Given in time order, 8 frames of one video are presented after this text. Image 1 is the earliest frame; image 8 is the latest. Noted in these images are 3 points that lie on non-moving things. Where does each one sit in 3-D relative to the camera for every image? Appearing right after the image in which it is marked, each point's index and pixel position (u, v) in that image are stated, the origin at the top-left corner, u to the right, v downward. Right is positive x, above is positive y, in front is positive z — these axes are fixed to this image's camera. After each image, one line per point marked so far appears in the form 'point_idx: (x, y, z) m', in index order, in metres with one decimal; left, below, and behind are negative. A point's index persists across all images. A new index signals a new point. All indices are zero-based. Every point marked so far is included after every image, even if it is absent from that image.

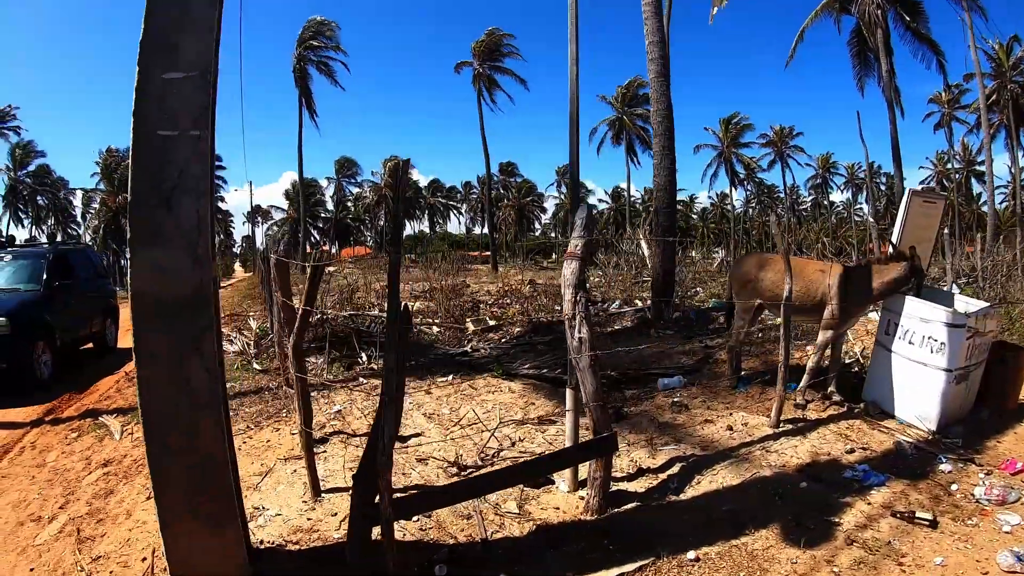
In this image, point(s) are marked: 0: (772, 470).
0: (+2.1, -1.5, +4.2) m
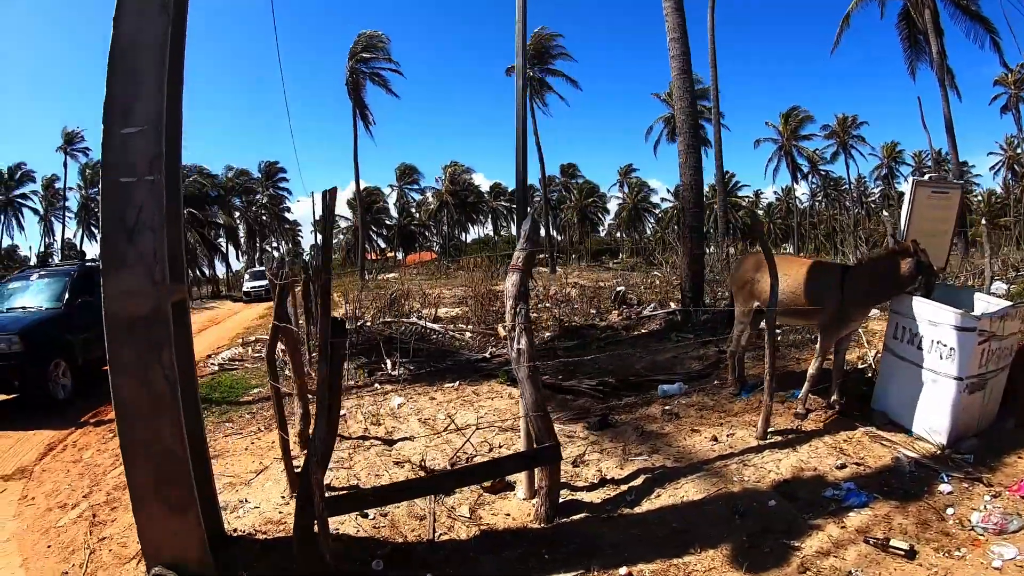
0: (+1.7, -1.5, +4.0) m
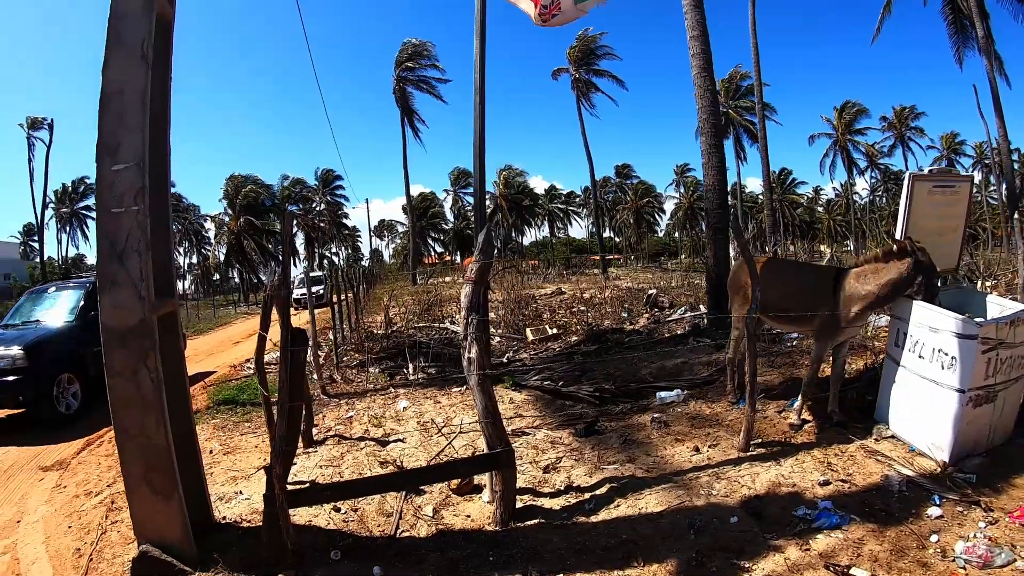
0: (+1.4, -1.6, +3.9) m
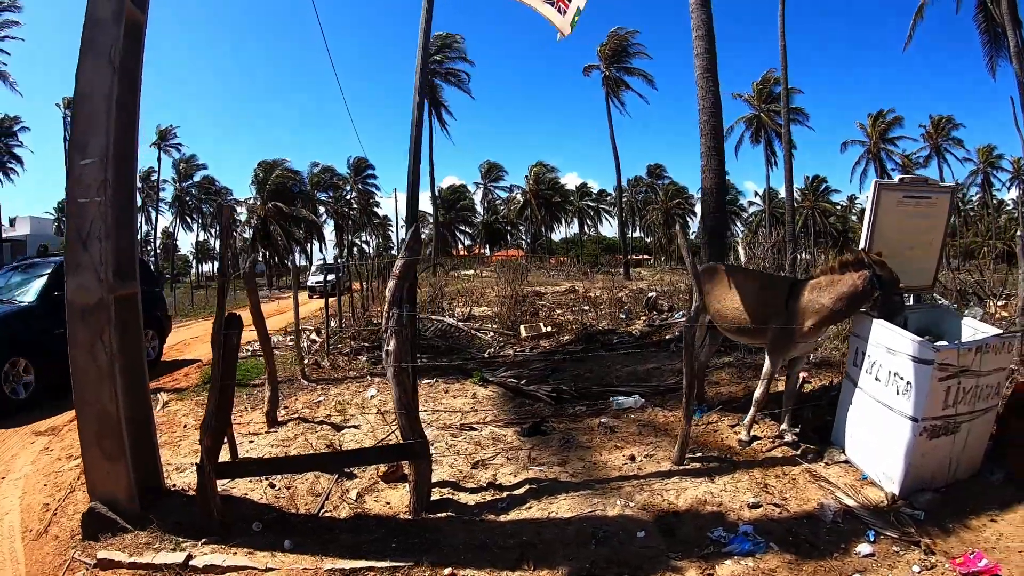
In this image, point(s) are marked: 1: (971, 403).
0: (+0.8, -1.6, +3.9) m
1: (+3.8, -0.9, +4.3) m
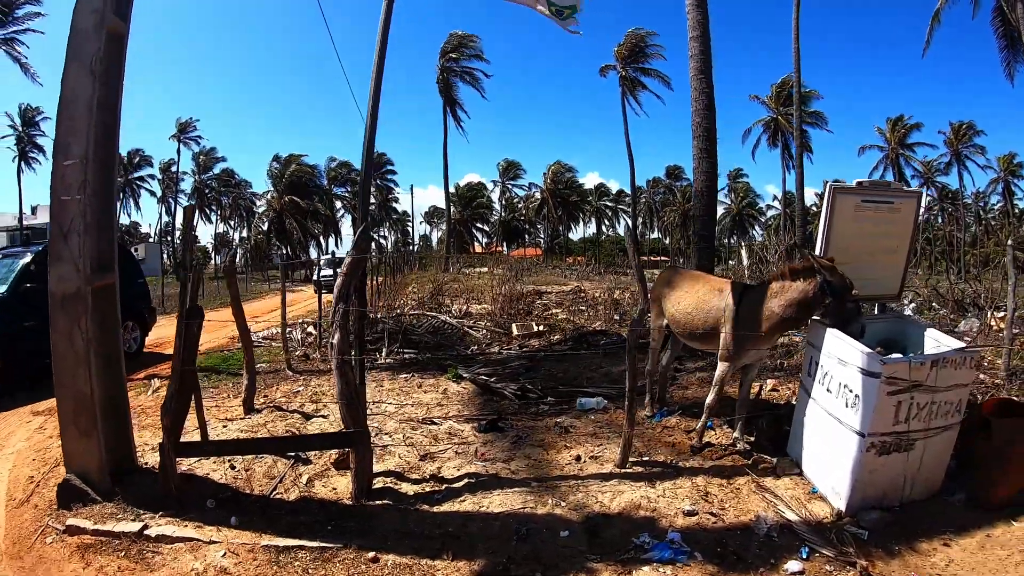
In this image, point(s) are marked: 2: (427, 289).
0: (+0.3, -1.7, +4.0) m
1: (+3.3, -1.0, +4.2) m
2: (-1.9, 0.0, +11.9) m
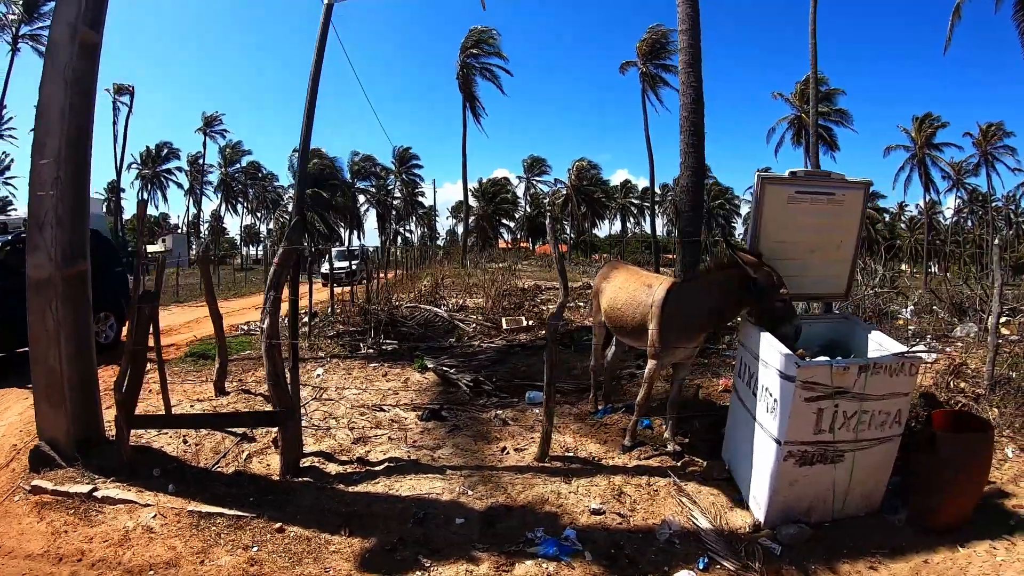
0: (-0.4, -1.6, +4.1) m
1: (+2.6, -1.1, +4.0) m
2: (-1.9, +0.1, +12.1) m
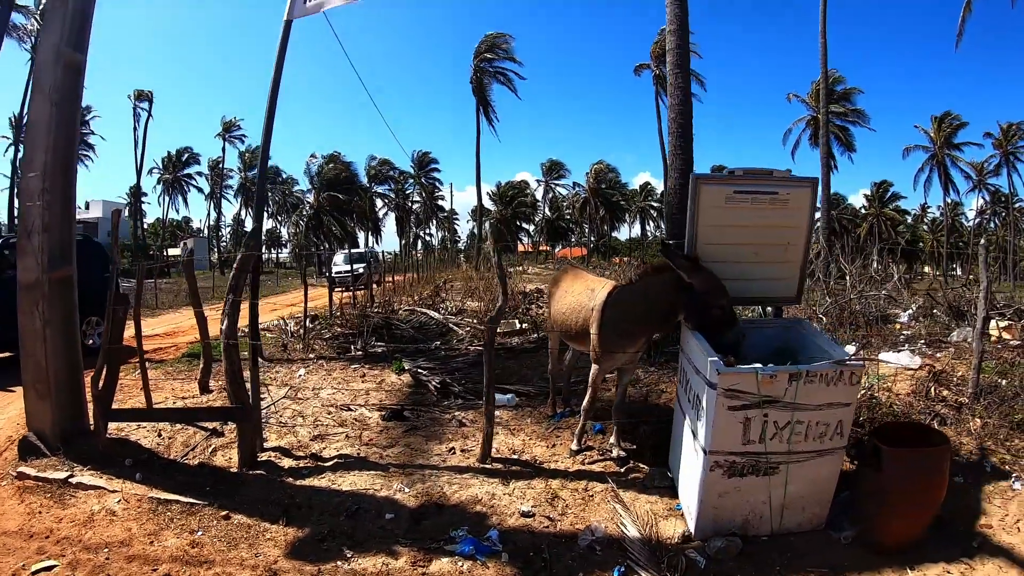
0: (-1.0, -1.7, +4.3) m
1: (+2.1, -1.1, +4.0) m
2: (-1.8, +0.1, +12.4) m
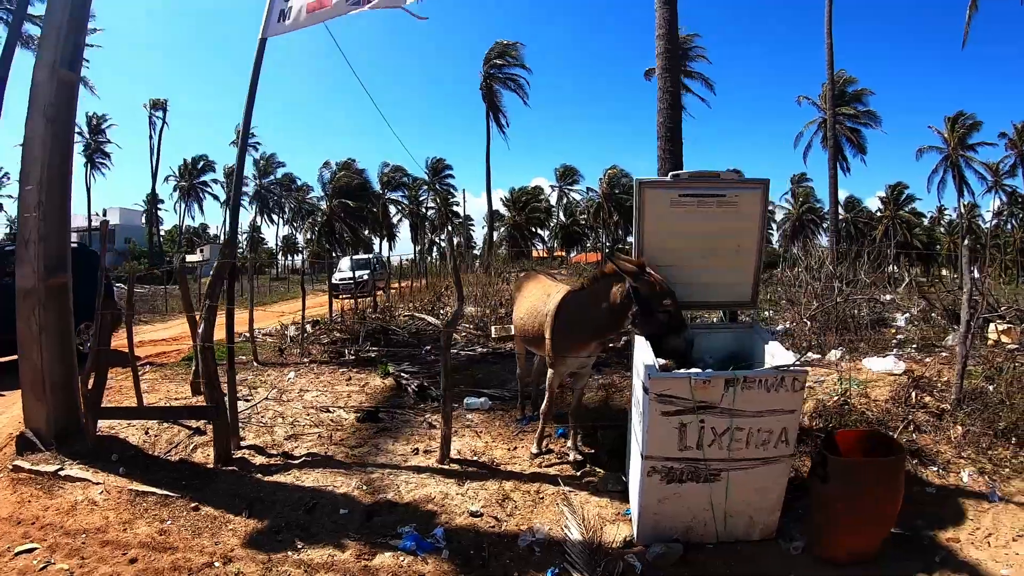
0: (-1.4, -1.7, +4.5) m
1: (+1.7, -1.2, +4.0) m
2: (-1.8, 0.0, +12.6) m
